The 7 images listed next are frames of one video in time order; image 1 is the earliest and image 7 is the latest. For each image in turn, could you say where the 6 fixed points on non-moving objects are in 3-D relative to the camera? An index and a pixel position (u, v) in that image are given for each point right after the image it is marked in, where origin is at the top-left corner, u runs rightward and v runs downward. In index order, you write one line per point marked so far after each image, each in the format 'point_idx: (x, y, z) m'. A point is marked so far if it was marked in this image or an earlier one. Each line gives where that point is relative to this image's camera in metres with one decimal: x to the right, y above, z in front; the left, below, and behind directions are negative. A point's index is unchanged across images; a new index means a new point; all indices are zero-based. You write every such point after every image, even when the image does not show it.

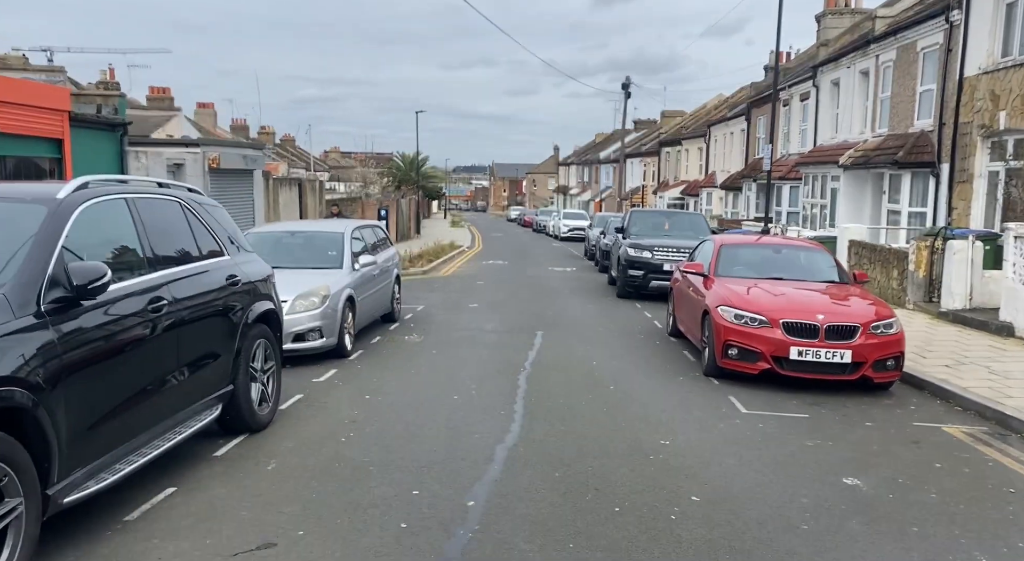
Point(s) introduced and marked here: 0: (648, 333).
0: (+2.0, -0.8, +10.9) m
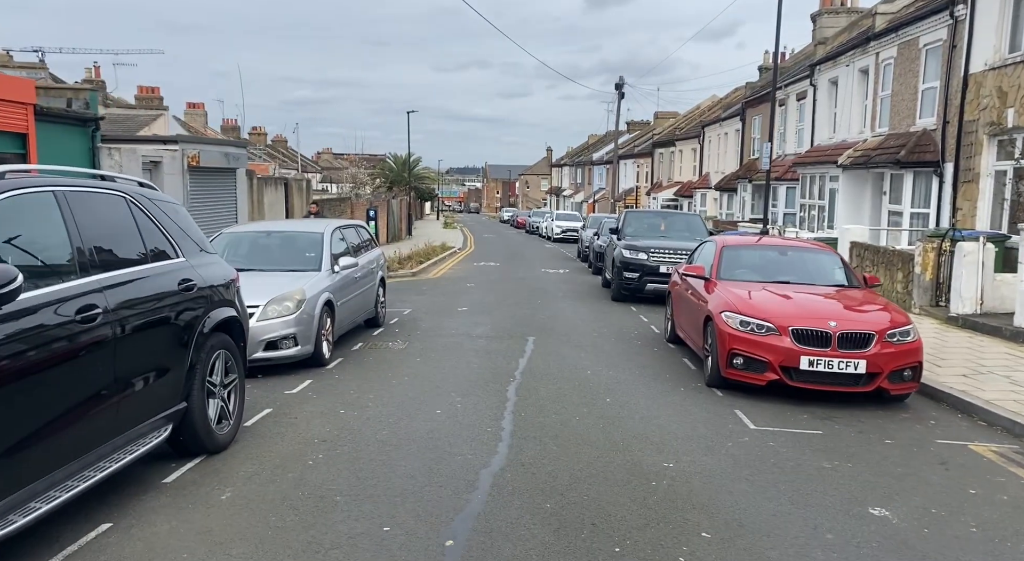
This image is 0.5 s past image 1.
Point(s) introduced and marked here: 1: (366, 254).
0: (+1.9, -0.8, +10.4) m
1: (-2.1, +0.4, +10.6) m
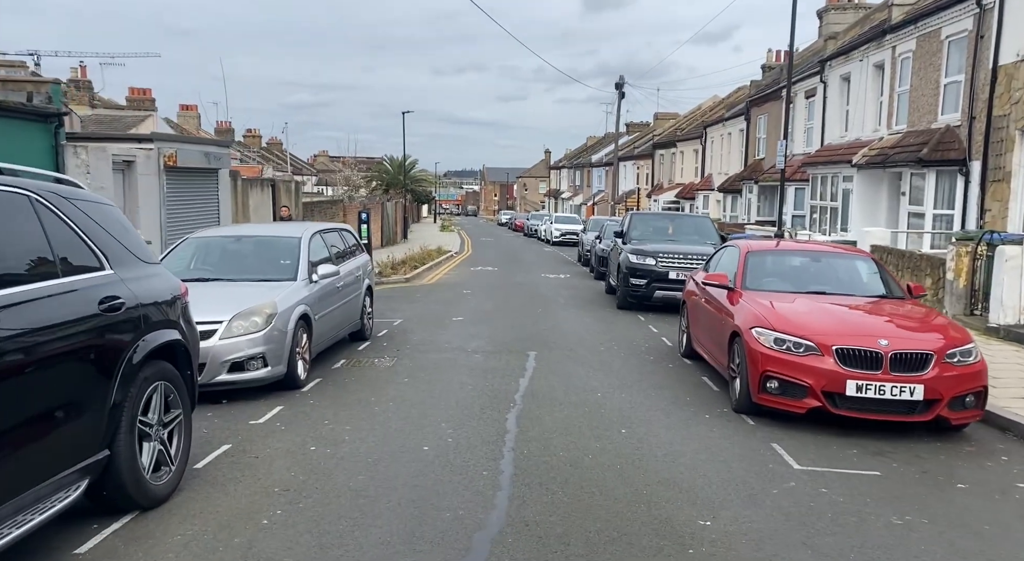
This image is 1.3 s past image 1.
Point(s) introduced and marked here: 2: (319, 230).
0: (+1.9, -0.9, +9.4) m
1: (-2.1, +0.2, +9.7) m
2: (-2.3, +0.6, +9.0) m
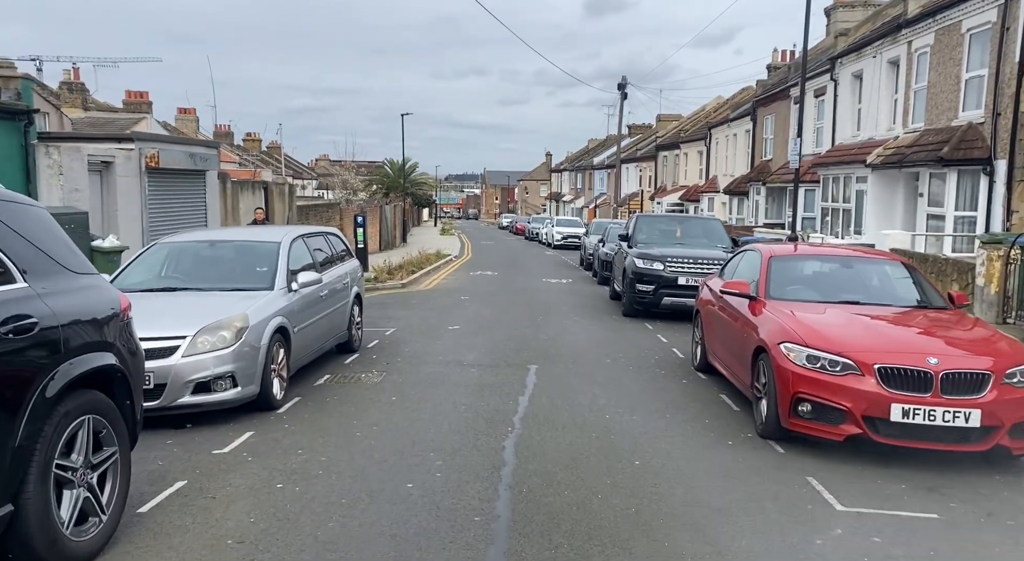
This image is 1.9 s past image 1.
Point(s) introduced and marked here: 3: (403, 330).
0: (+1.8, -1.0, +8.7) m
1: (-2.1, +0.2, +9.0) m
2: (-2.4, +0.5, +8.3) m
3: (-1.7, -0.8, +11.5) m
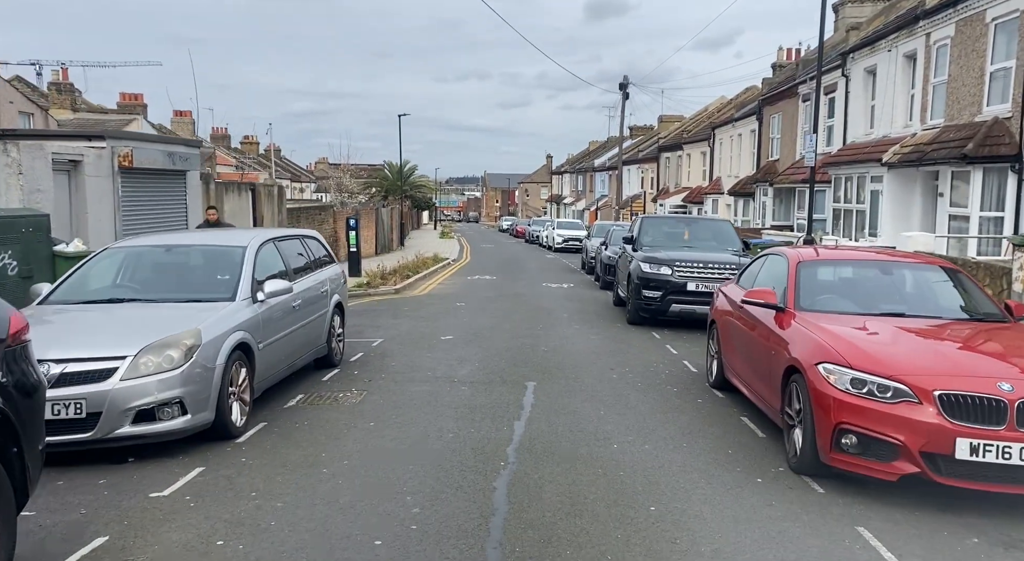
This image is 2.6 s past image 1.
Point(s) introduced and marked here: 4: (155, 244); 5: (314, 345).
0: (+1.8, -1.1, +7.9) m
1: (-2.2, +0.1, +8.1) m
2: (-2.4, +0.4, +7.5) m
3: (-1.7, -0.9, +10.7) m
4: (-3.3, +0.3, +7.0) m
5: (-2.1, -0.7, +7.9) m
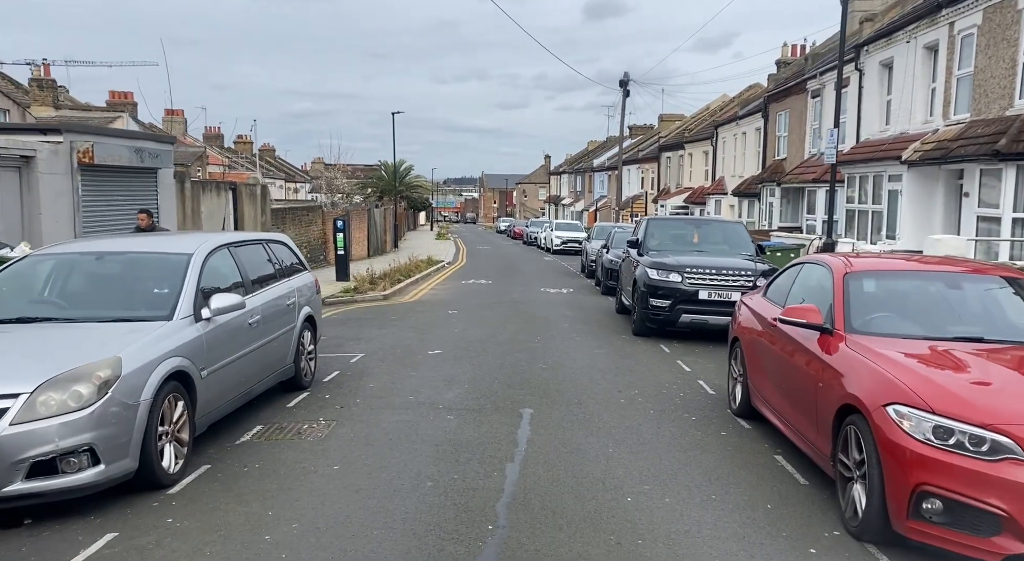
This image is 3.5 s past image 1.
0: (+1.7, -1.2, +6.9) m
1: (-2.2, 0.0, +7.1) m
2: (-2.5, +0.3, +6.5) m
3: (-1.8, -1.0, +9.6) m
4: (-3.4, +0.2, +6.0) m
5: (-2.1, -0.8, +6.8) m
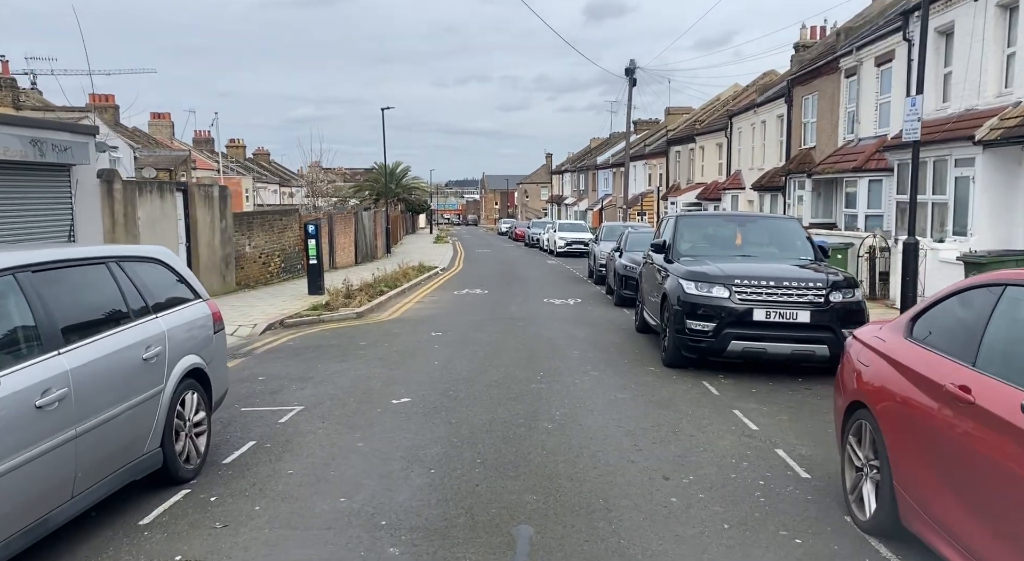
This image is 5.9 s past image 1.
0: (+1.7, -1.4, +4.3) m
1: (-2.3, -0.3, +4.5) m
2: (-2.6, +0.1, +3.9) m
3: (-1.9, -1.2, +7.0) m
4: (-3.5, 0.0, +3.4) m
5: (-2.2, -1.0, +4.3) m
